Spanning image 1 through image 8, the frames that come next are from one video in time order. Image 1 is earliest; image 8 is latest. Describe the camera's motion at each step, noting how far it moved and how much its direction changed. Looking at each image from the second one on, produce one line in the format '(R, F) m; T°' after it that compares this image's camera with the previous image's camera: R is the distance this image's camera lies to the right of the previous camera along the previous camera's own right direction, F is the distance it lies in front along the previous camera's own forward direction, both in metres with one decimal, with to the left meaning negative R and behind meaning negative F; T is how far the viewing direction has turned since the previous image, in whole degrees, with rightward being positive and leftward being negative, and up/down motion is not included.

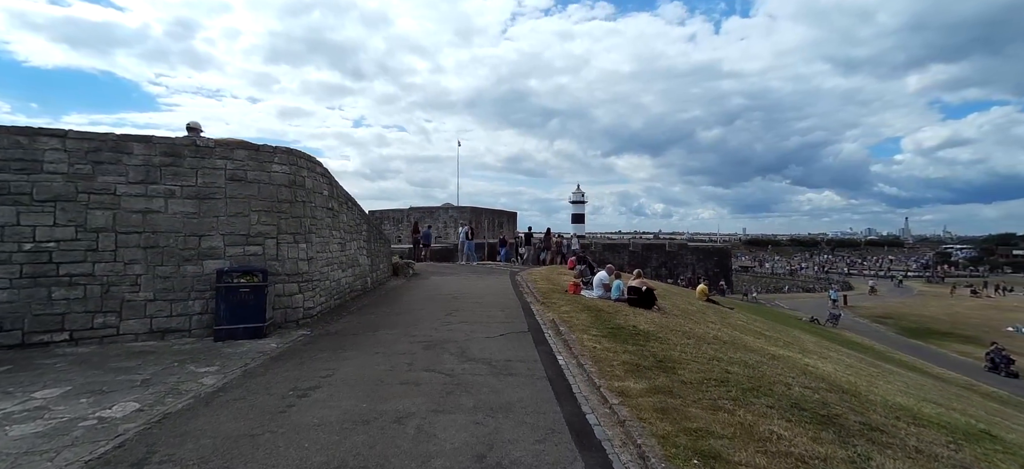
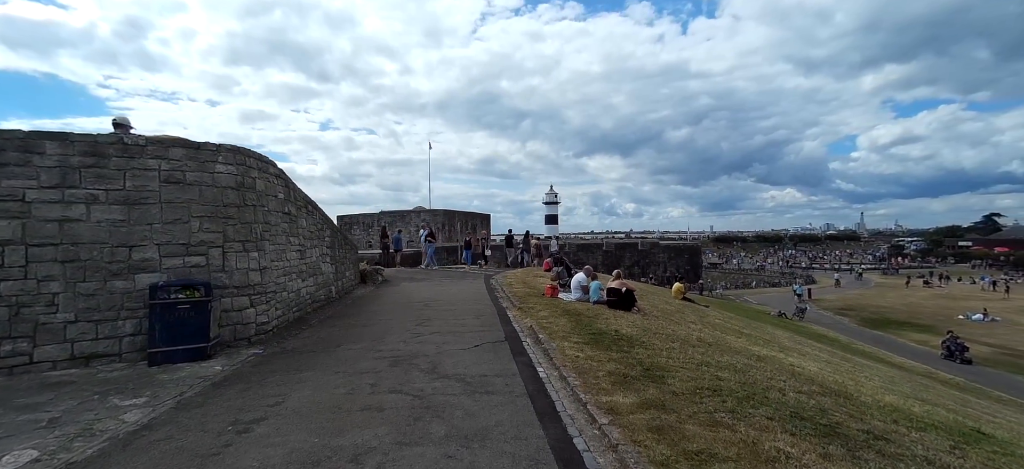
(0.0, +0.5) m; +3°
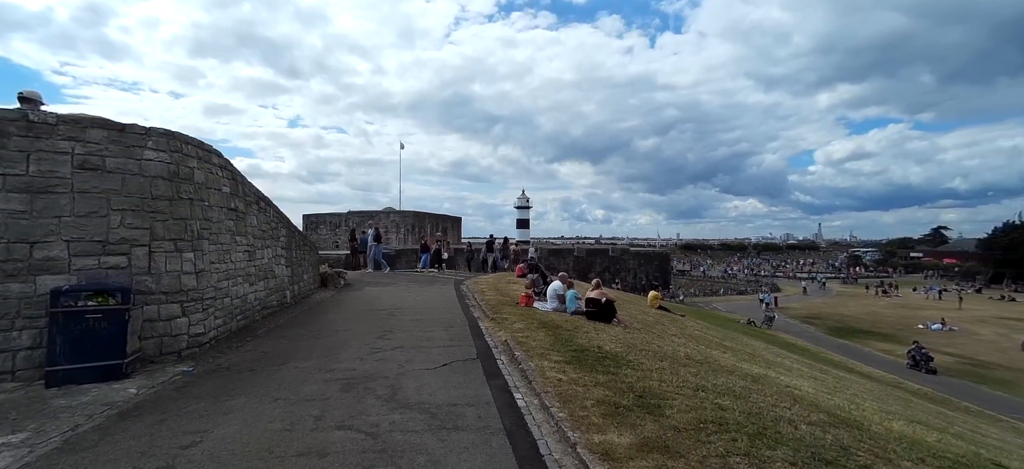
(-0.1, +0.8) m; +4°
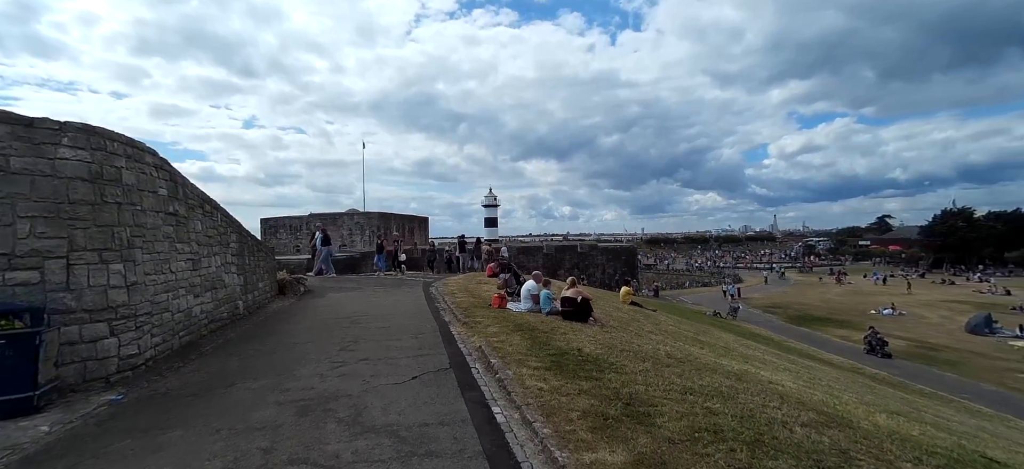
(-0.1, +0.4) m; +4°
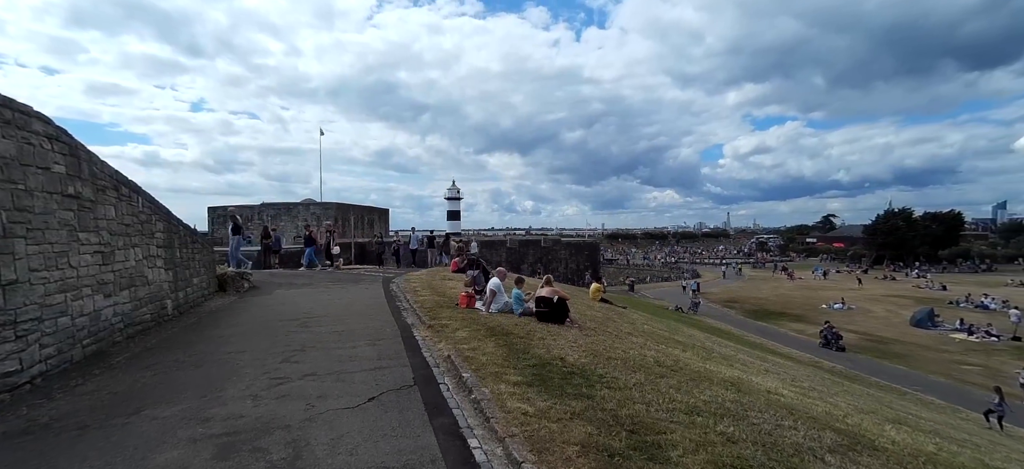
(-0.2, +0.8) m; +5°
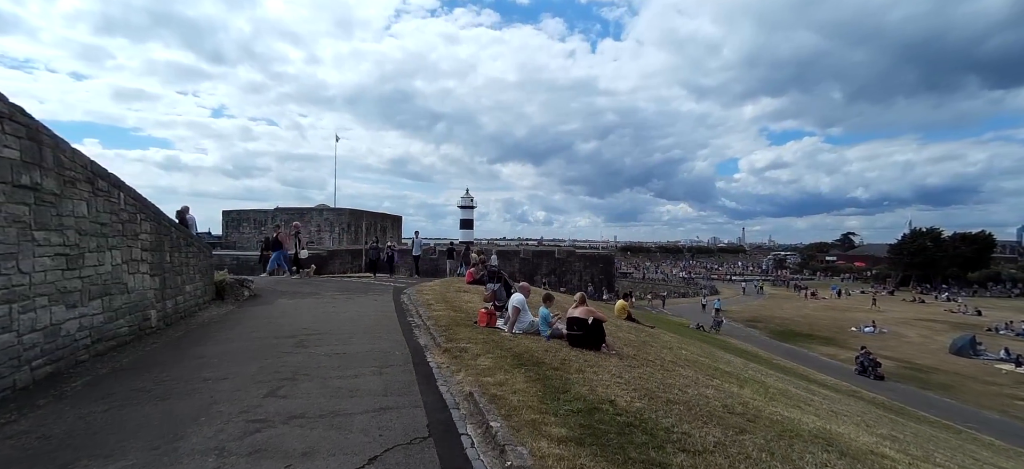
(-0.3, +1.1) m; -1°
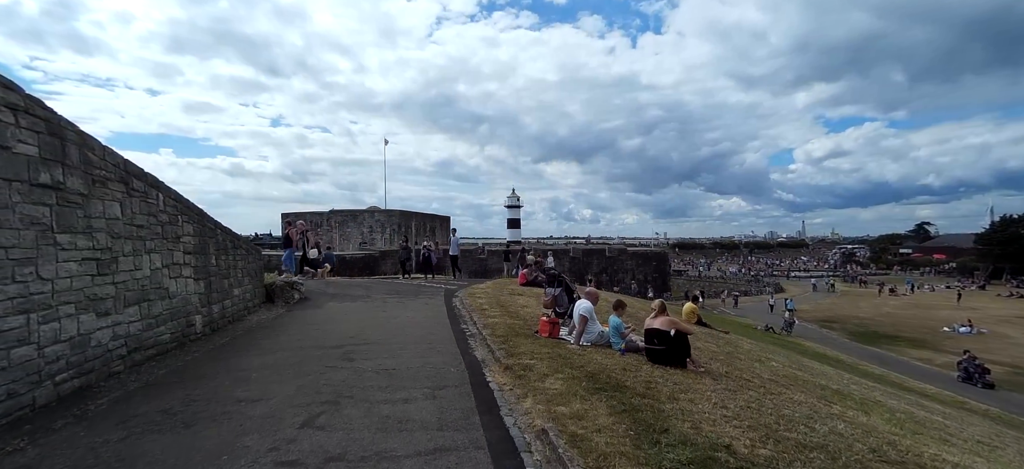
(-0.3, +0.9) m; -6°
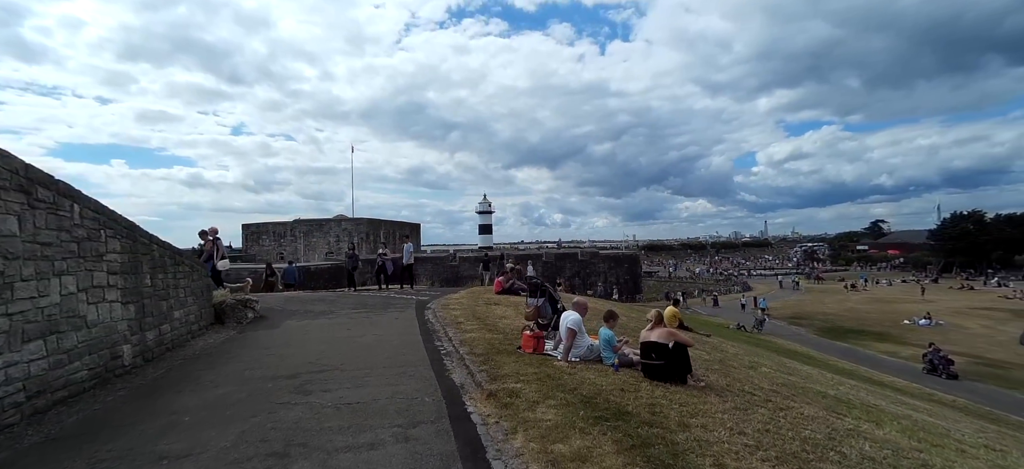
(-0.1, +0.7) m; +4°
